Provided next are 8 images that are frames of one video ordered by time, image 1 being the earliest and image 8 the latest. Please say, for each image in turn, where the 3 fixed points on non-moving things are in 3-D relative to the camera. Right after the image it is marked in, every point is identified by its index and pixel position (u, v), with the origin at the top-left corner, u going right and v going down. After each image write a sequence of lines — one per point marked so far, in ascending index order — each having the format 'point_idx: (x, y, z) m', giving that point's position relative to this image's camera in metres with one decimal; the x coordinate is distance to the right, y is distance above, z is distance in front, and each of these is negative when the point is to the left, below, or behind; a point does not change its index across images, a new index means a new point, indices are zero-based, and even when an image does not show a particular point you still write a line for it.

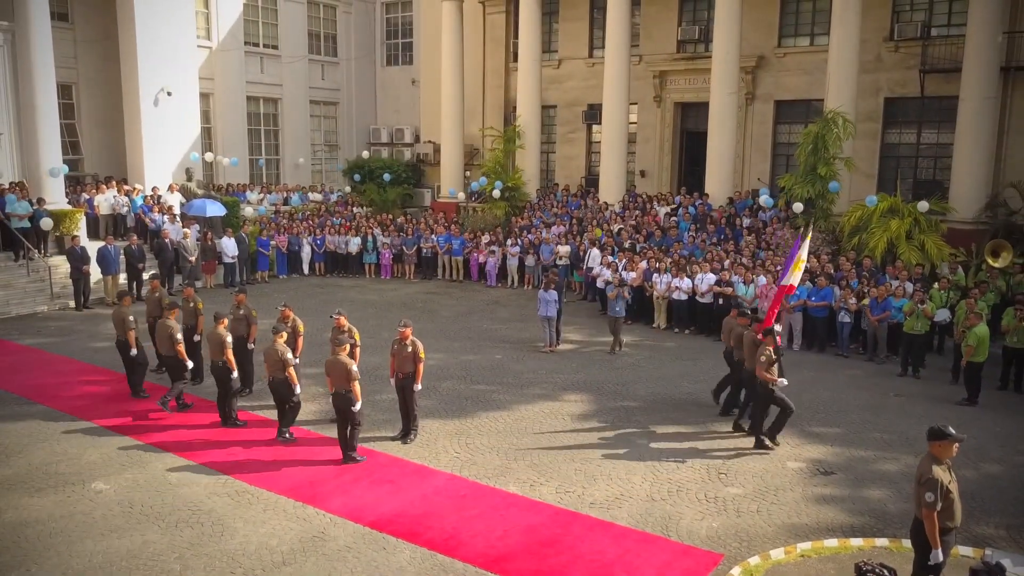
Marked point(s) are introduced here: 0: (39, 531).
0: (-4.5, -2.3, +7.9) m
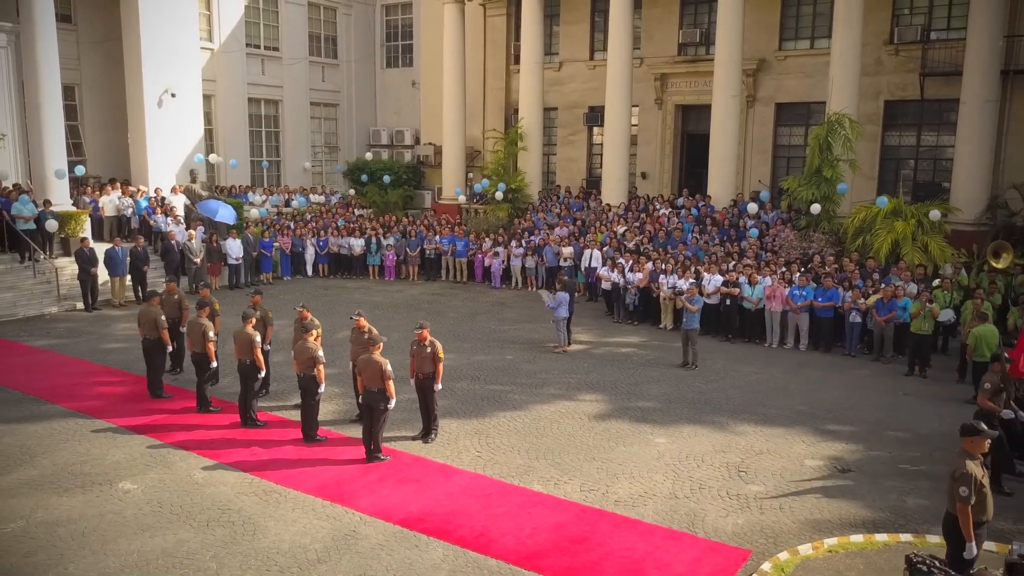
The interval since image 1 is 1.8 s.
0: (-4.2, -2.3, +8.0) m
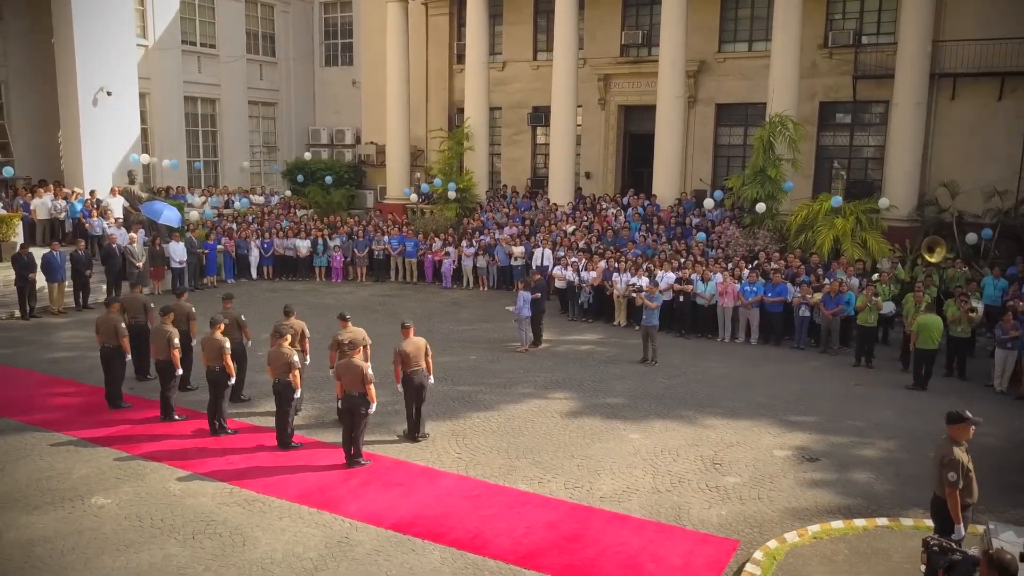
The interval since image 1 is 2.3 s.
0: (-4.2, -2.4, +7.7) m
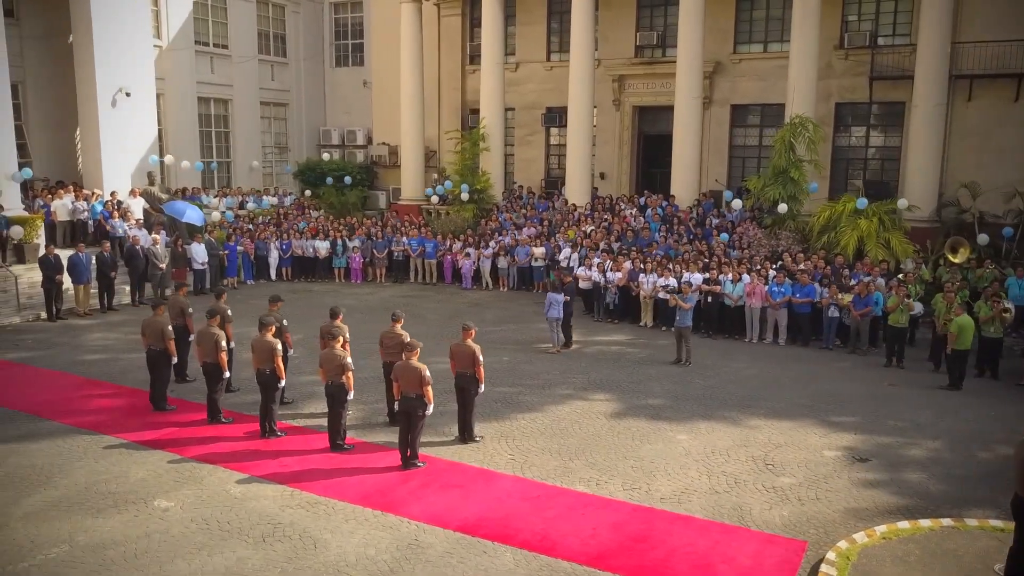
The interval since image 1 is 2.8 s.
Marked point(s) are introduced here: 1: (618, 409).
0: (-3.6, -2.4, +7.6) m
1: (+1.5, -1.8, +12.1) m
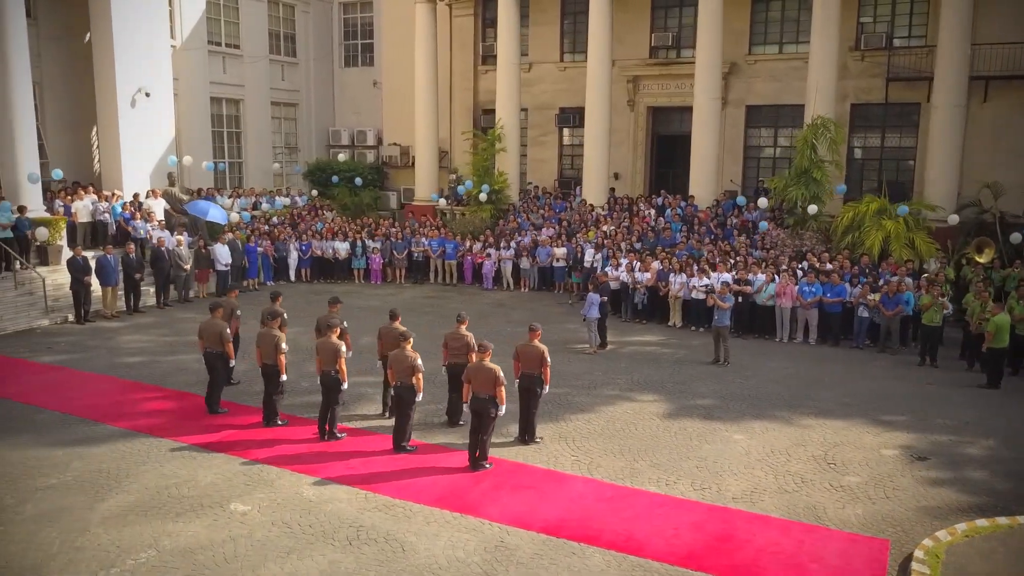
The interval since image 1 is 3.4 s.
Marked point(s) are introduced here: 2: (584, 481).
0: (-2.7, -2.4, +7.6) m
1: (+2.3, -1.8, +12.1) m
2: (+0.8, -2.2, +9.4) m
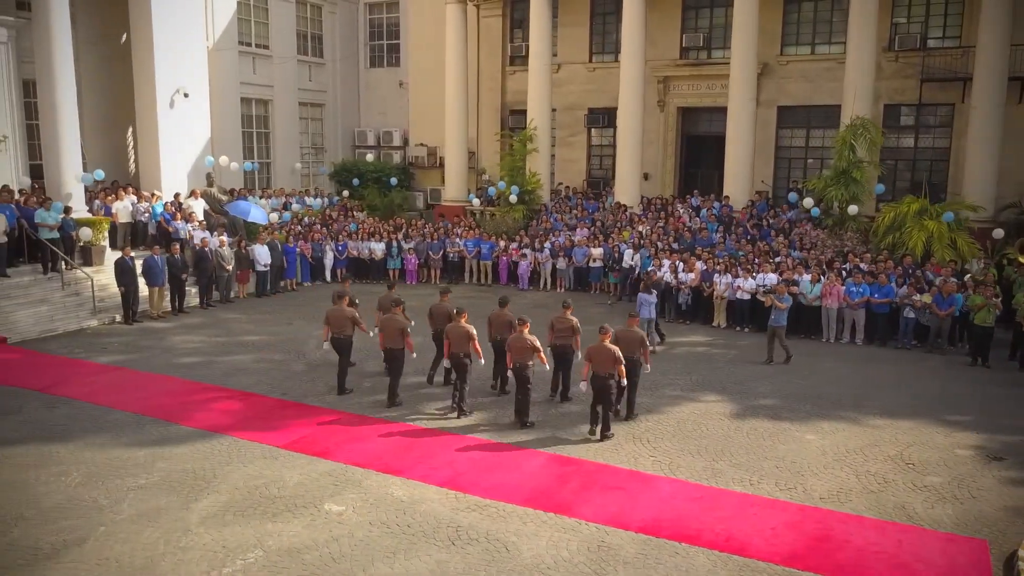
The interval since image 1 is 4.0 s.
0: (-1.8, -2.4, +7.6) m
1: (+3.3, -1.8, +12.2) m
2: (+1.8, -2.2, +9.5) m
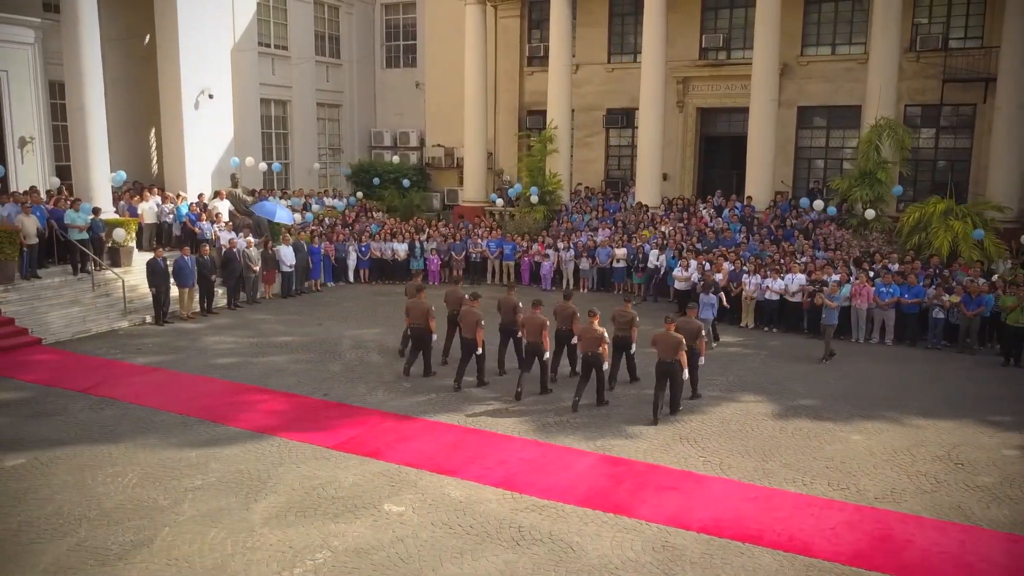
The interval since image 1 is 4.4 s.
0: (-1.1, -2.5, +7.6) m
1: (+3.9, -1.8, +12.2) m
2: (+2.4, -2.2, +9.5) m
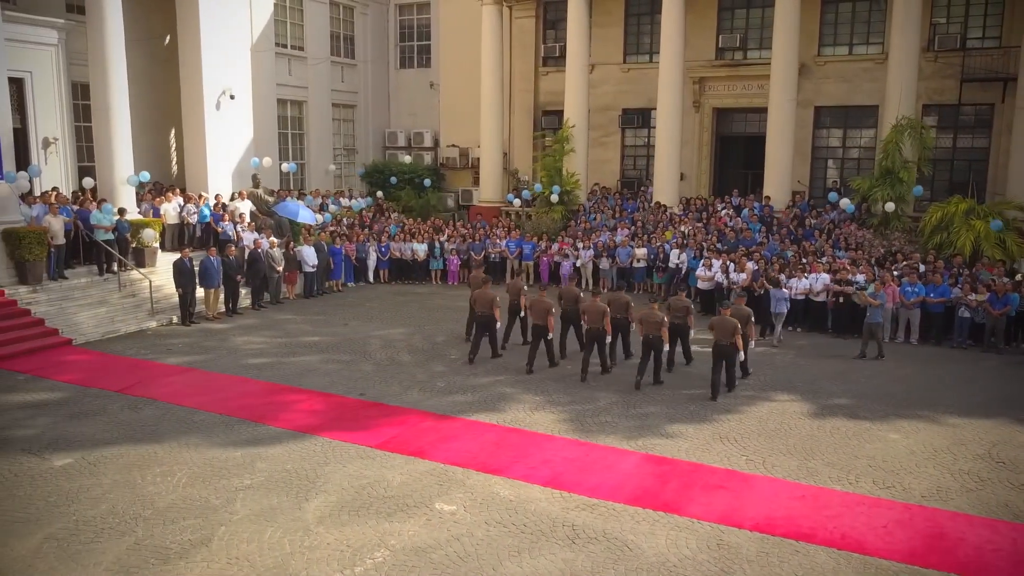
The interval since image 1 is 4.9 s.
0: (-0.6, -2.5, +7.6) m
1: (+4.4, -1.8, +12.2) m
2: (+2.9, -2.2, +9.5) m
